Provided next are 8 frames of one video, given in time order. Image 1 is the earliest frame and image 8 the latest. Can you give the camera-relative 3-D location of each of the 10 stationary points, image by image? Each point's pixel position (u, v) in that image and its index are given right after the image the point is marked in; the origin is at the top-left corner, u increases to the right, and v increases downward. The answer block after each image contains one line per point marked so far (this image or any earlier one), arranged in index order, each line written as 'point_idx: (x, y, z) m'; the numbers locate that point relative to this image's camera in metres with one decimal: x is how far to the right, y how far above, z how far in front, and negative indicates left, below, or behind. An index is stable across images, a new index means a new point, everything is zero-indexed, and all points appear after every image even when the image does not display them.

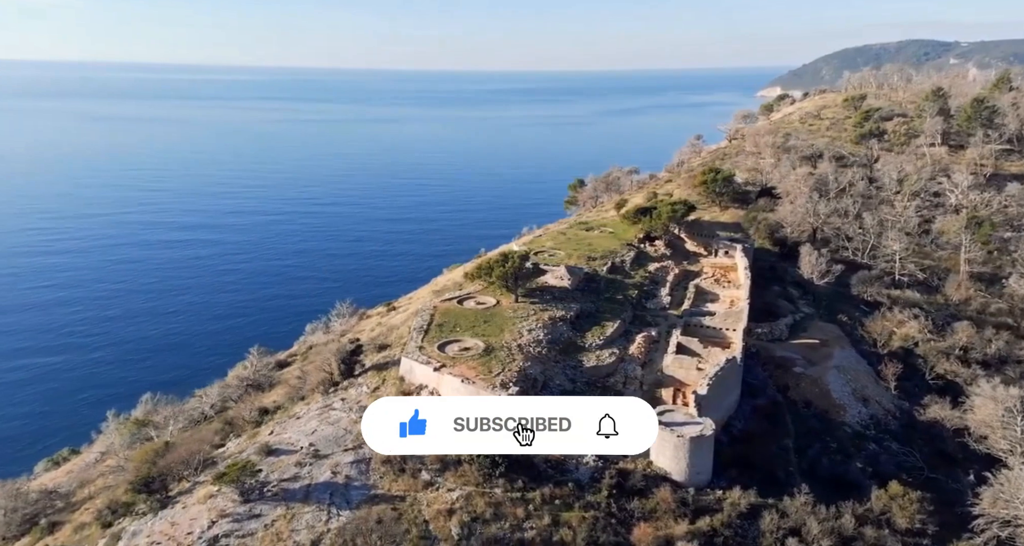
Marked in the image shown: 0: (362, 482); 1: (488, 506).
0: (-4.1, -5.8, +19.6) m
1: (-0.6, -6.3, +19.0) m
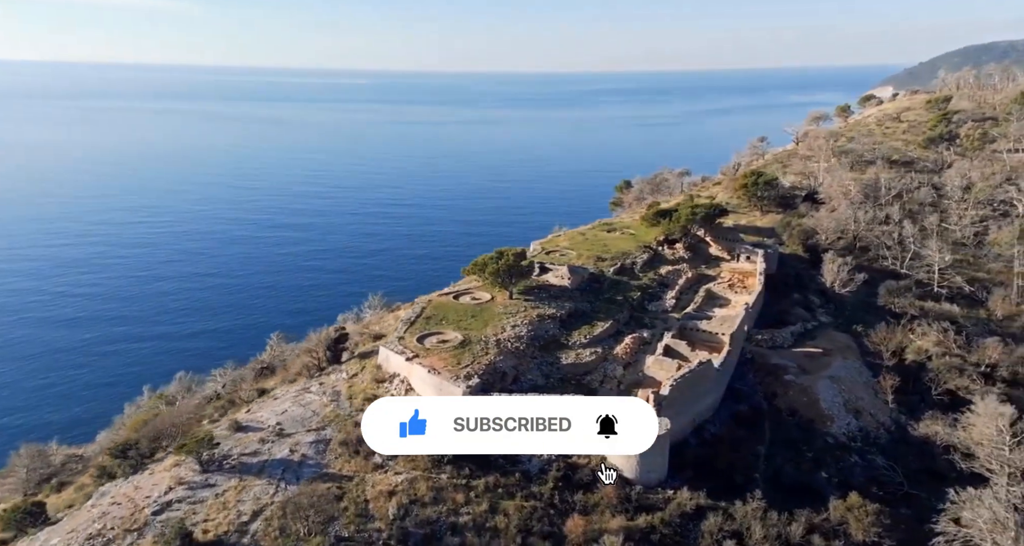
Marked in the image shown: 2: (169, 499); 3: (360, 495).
0: (-5.8, -5.5, +20.8) m
1: (-2.3, -6.1, +19.8) m
2: (-9.3, -6.1, +19.0) m
3: (-4.2, -6.2, +19.4) m
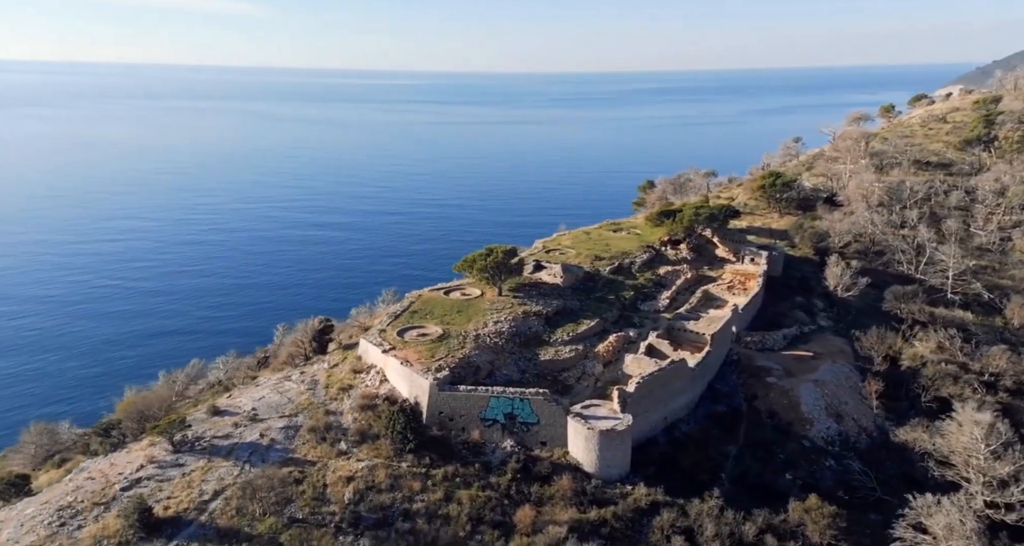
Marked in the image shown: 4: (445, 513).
0: (-7.0, -5.3, +21.7) m
1: (-3.6, -5.9, +20.4) m
2: (-10.6, -5.7, +20.0) m
3: (-5.5, -5.9, +20.2) m
4: (-1.8, -6.7, +19.6) m
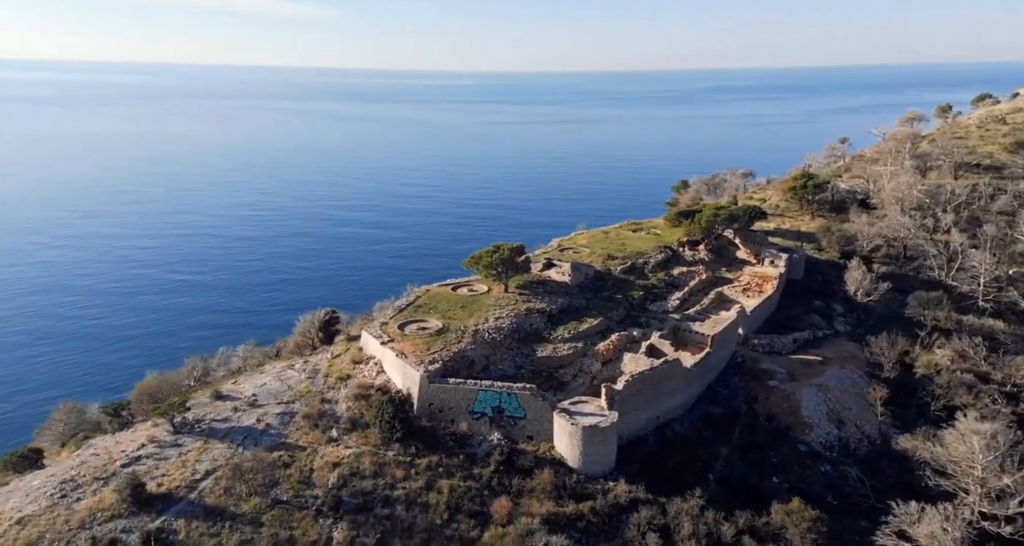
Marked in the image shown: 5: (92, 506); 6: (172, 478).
0: (-7.5, -5.0, +22.5) m
1: (-4.2, -5.7, +21.1) m
2: (-11.2, -5.4, +21.1) m
3: (-6.1, -5.7, +21.0) m
4: (-2.5, -6.5, +20.1) m
5: (-11.2, -6.2, +18.7) m
6: (-9.6, -5.8, +19.9) m
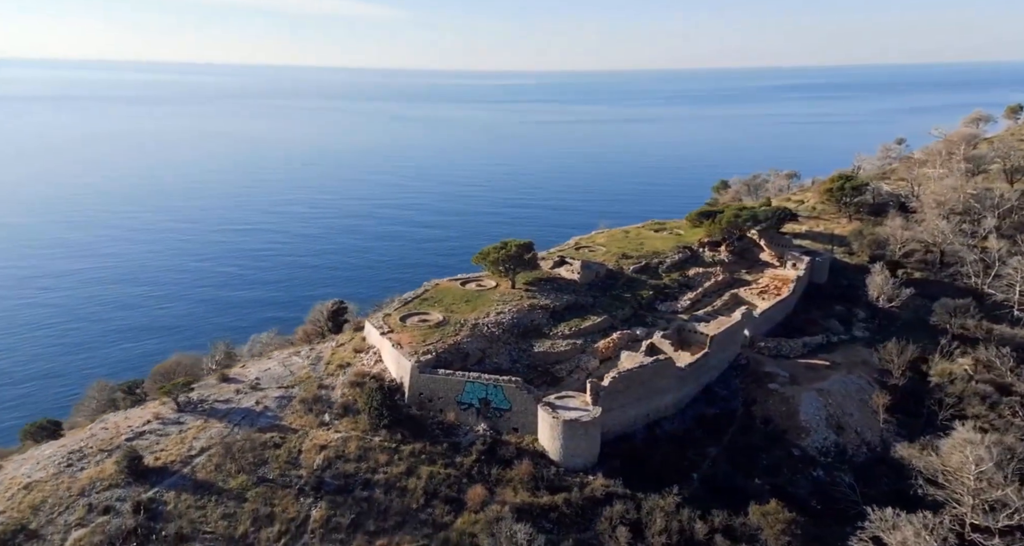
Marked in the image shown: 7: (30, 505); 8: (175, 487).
0: (-8.0, -4.7, +23.6) m
1: (-4.8, -5.5, +21.9) m
2: (-11.8, -5.0, +22.5) m
3: (-6.8, -5.4, +22.0) m
4: (-3.2, -6.3, +20.8) m
5: (-12.0, -5.8, +20.1) m
6: (-10.3, -5.4, +21.2) m
7: (-13.1, -6.3, +19.2) m
8: (-9.5, -6.0, +19.9) m
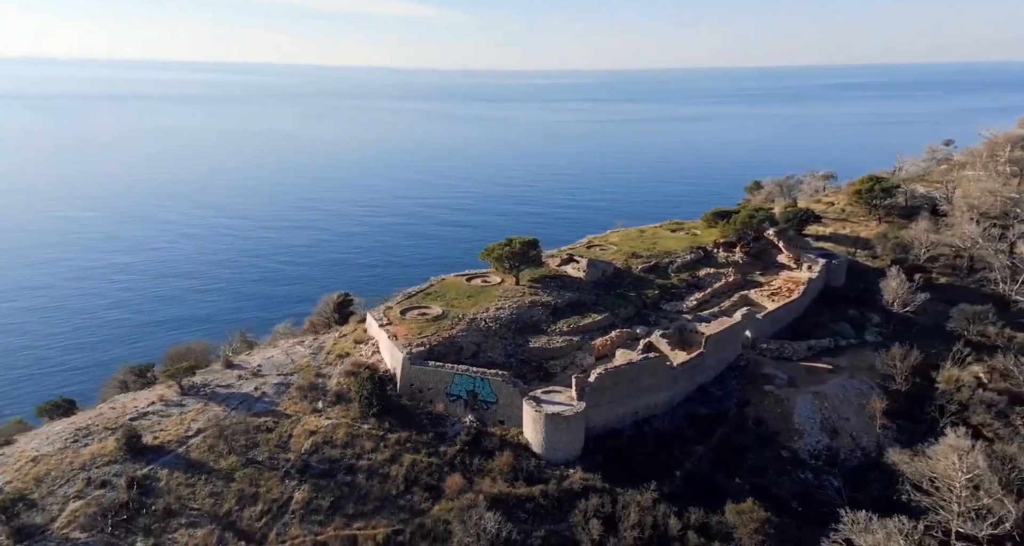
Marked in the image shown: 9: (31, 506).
0: (-8.4, -4.4, +24.6) m
1: (-5.4, -5.2, +22.7) m
2: (-12.3, -4.6, +23.7) m
3: (-7.3, -5.1, +22.9) m
4: (-3.9, -6.1, +21.5) m
5: (-12.7, -5.4, +21.3) m
6: (-10.9, -5.1, +22.3) m
7: (-13.8, -5.9, +20.5) m
8: (-10.2, -5.7, +20.9) m
9: (-13.2, -6.4, +19.3) m
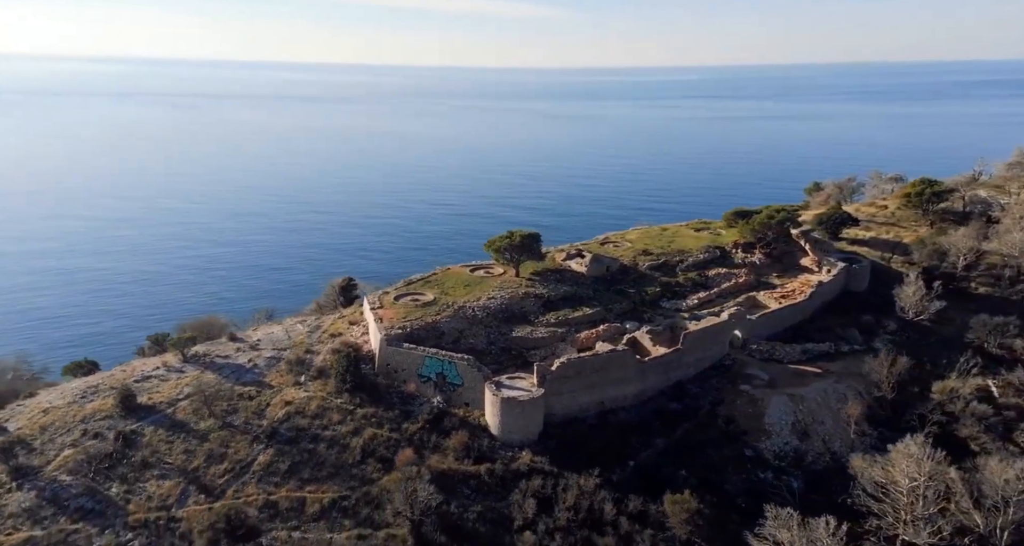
0: (-9.5, -3.7, +26.7) m
1: (-6.8, -4.6, +24.5) m
2: (-13.5, -3.8, +26.3) m
3: (-8.7, -4.5, +24.8) m
4: (-5.4, -5.6, +23.1) m
5: (-14.2, -4.6, +23.9) m
6: (-12.3, -4.3, +24.7) m
7: (-15.5, -5.0, +23.2) m
8: (-11.8, -5.0, +23.3) m
9: (-14.9, -5.5, +22.0) m
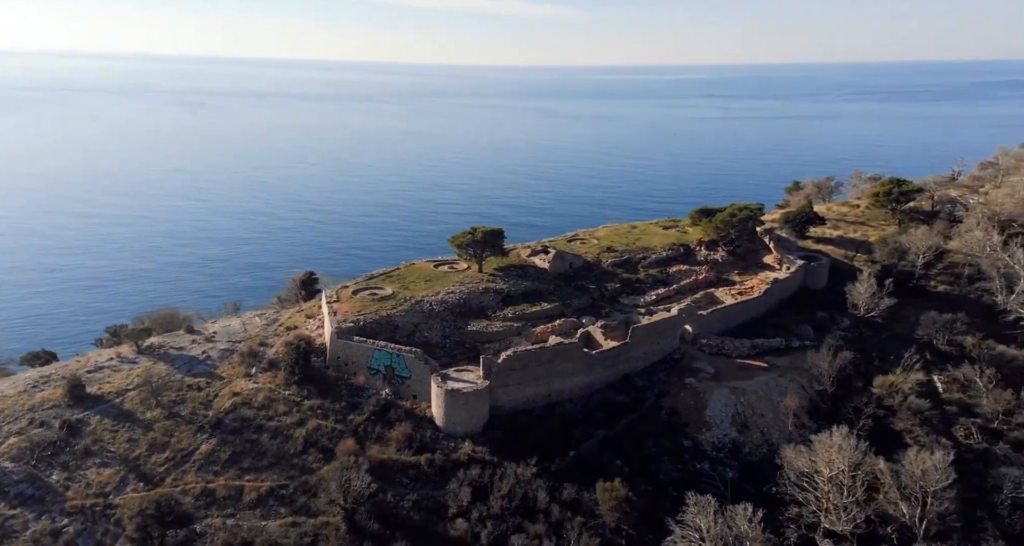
0: (-11.5, -3.5, +27.1) m
1: (-8.8, -4.4, +24.9) m
2: (-15.5, -3.5, +26.6) m
3: (-10.6, -4.2, +25.2) m
4: (-7.4, -5.3, +23.5) m
5: (-16.1, -4.3, +24.3) m
6: (-14.3, -4.0, +25.1) m
7: (-17.4, -4.8, +23.6) m
8: (-13.8, -4.7, +23.7) m
9: (-16.9, -5.3, +22.3) m
